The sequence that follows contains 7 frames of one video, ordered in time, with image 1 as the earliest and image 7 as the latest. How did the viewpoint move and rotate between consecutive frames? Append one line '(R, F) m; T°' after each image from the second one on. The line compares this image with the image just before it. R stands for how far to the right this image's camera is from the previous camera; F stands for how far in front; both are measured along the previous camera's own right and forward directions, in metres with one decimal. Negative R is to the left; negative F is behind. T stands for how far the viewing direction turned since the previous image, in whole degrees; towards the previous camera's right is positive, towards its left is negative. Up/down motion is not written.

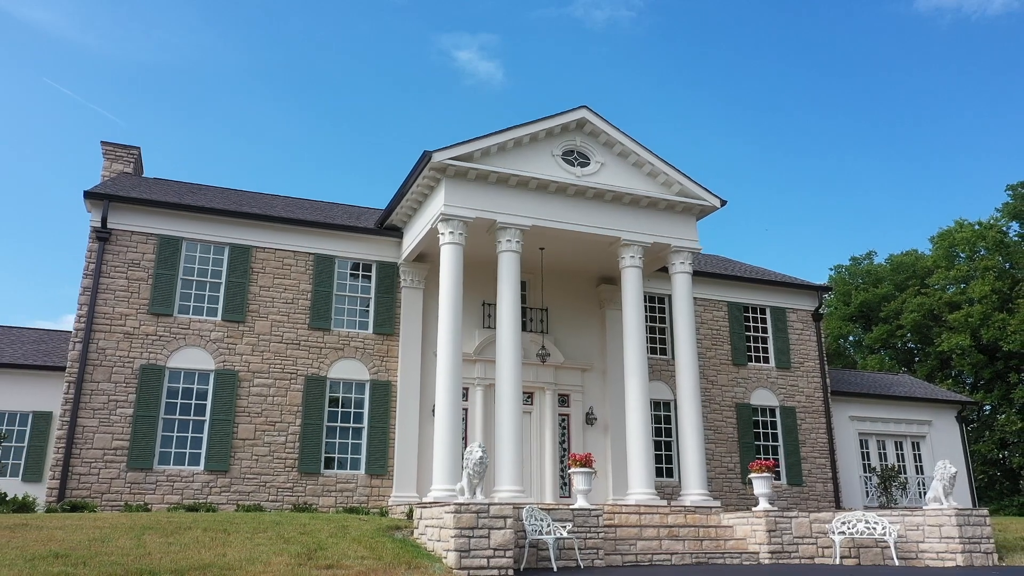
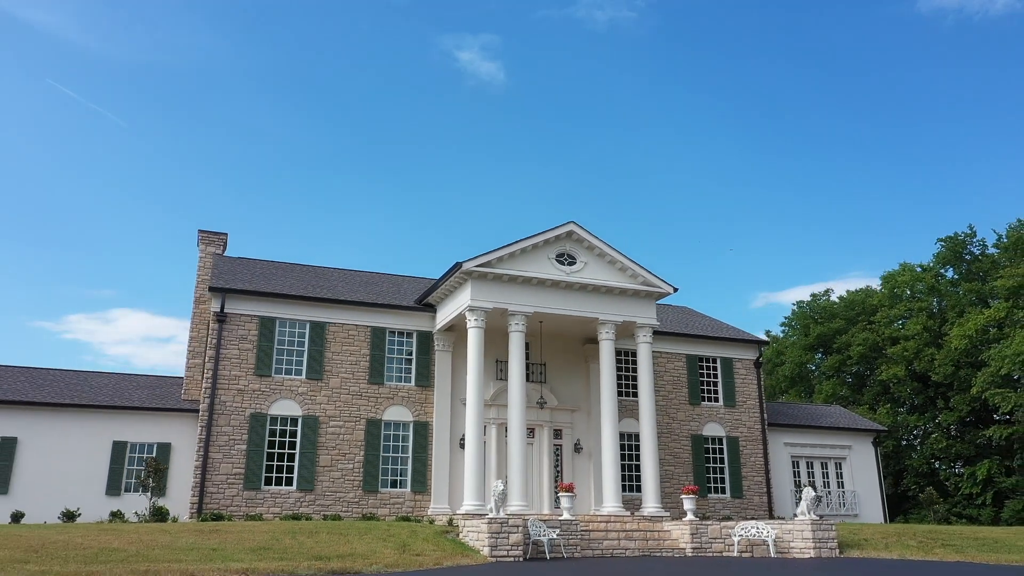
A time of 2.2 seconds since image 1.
(-0.1, -5.8) m; 0°
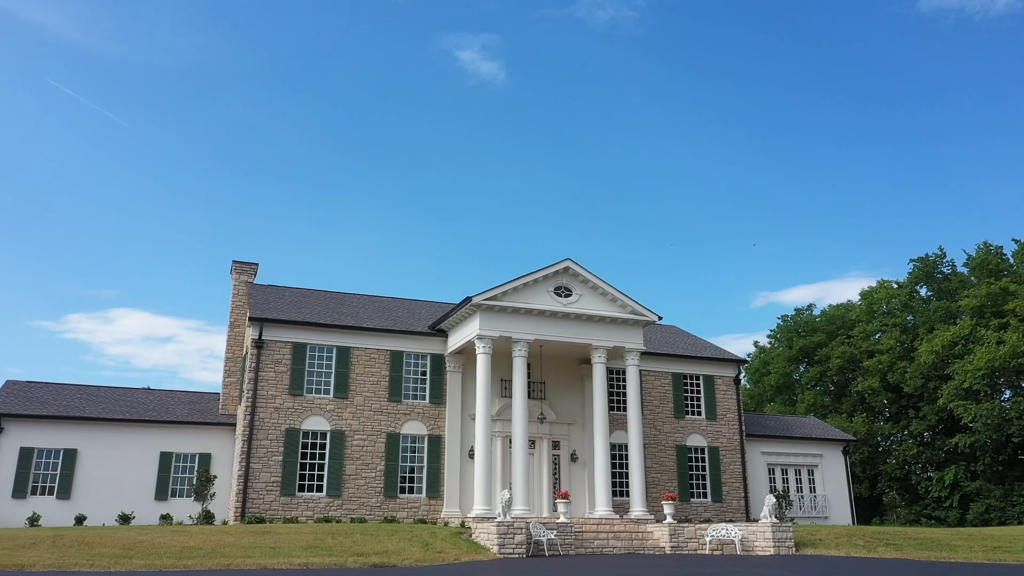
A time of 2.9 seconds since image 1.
(-0.1, -2.9) m; 0°
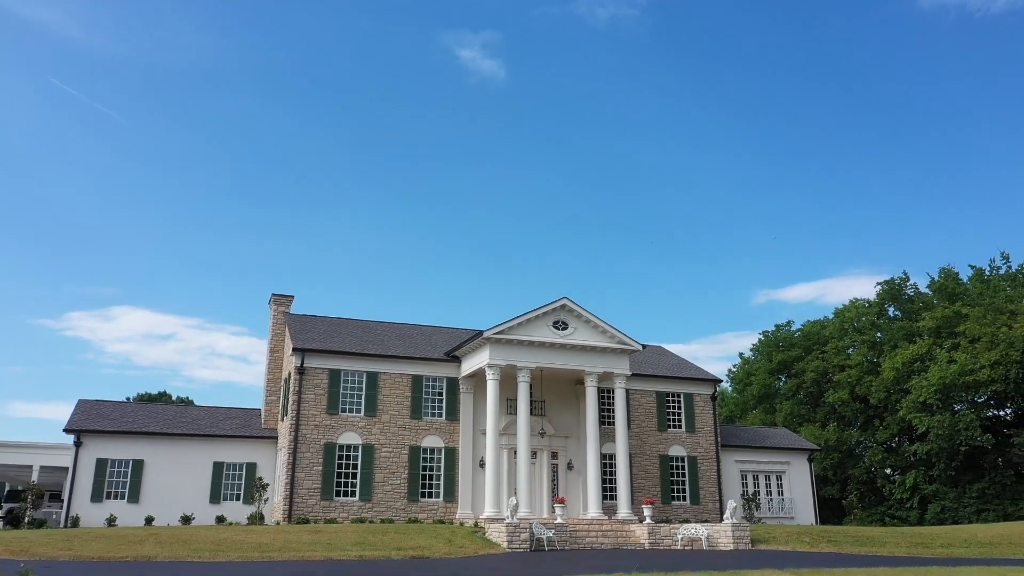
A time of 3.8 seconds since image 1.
(-0.1, -4.2) m; 0°
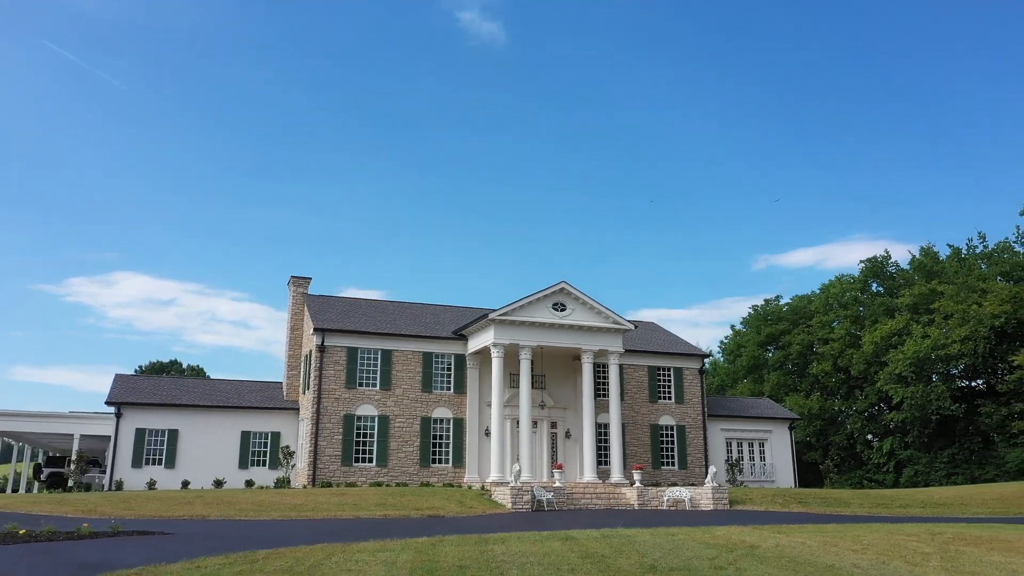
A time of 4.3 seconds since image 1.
(-0.1, -2.5) m; 0°
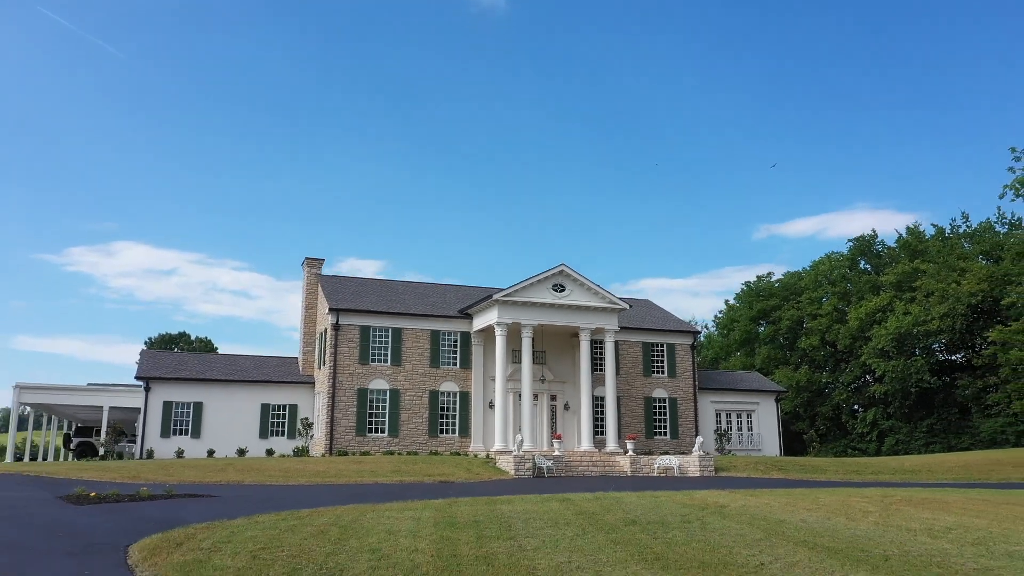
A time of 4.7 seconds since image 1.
(-0.1, -2.1) m; 0°
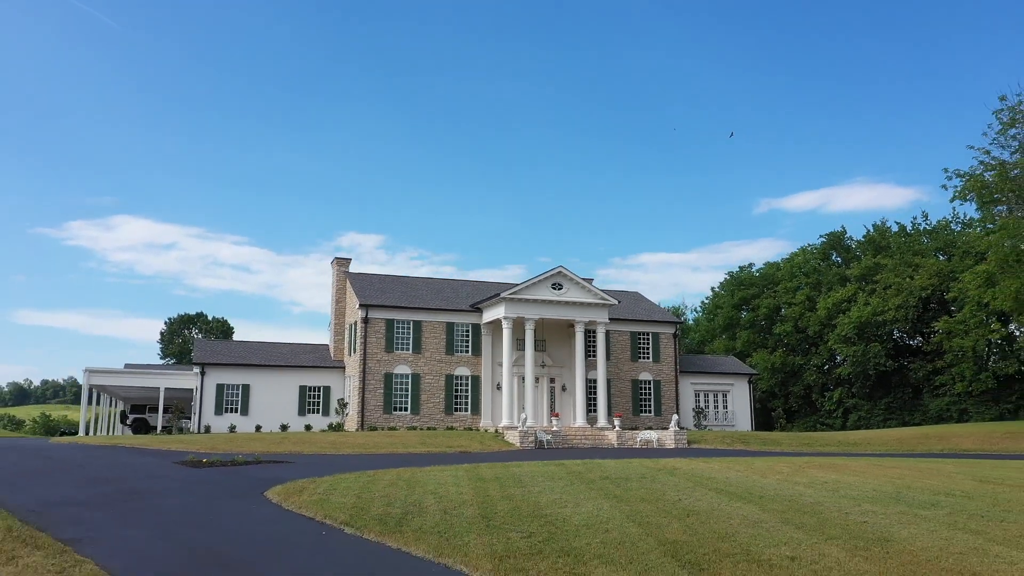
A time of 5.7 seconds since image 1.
(-0.2, -5.3) m; 0°
